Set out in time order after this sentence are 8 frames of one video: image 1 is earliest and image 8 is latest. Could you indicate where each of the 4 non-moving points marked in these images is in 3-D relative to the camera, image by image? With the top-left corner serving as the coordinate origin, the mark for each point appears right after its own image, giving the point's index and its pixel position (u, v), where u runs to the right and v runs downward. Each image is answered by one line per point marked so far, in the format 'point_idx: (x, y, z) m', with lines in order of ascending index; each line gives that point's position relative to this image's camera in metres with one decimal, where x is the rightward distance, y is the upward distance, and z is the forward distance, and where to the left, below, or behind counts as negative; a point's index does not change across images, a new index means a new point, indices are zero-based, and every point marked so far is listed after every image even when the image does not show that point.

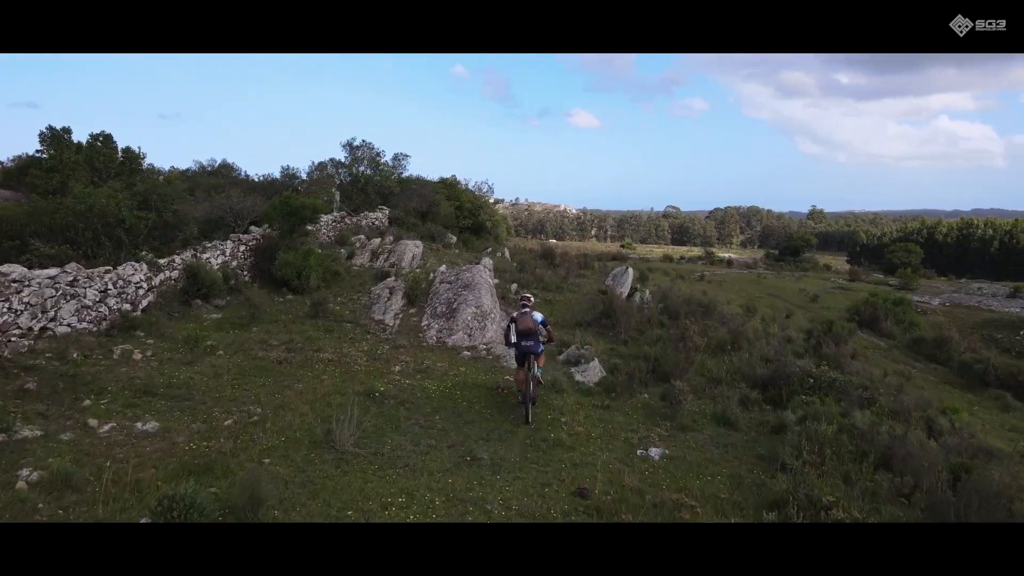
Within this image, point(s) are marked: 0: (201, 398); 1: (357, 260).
0: (-2.7, -1.0, +6.4) m
1: (-3.0, +0.5, +14.3) m
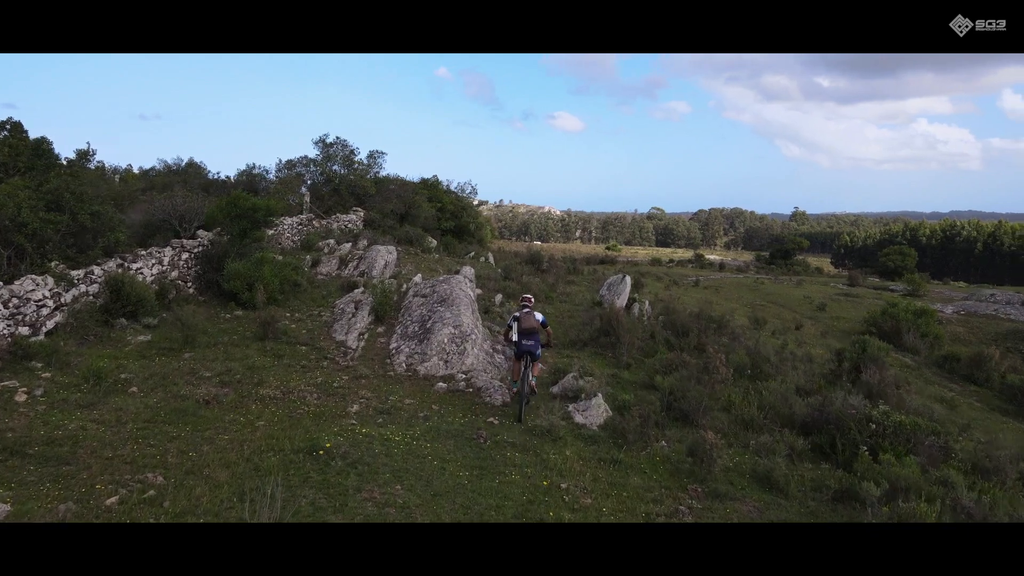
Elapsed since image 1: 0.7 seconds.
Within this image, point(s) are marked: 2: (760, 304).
0: (-2.8, -1.1, +4.8) m
1: (-3.3, +0.3, +12.8) m
2: (+6.2, -0.5, +18.2) m
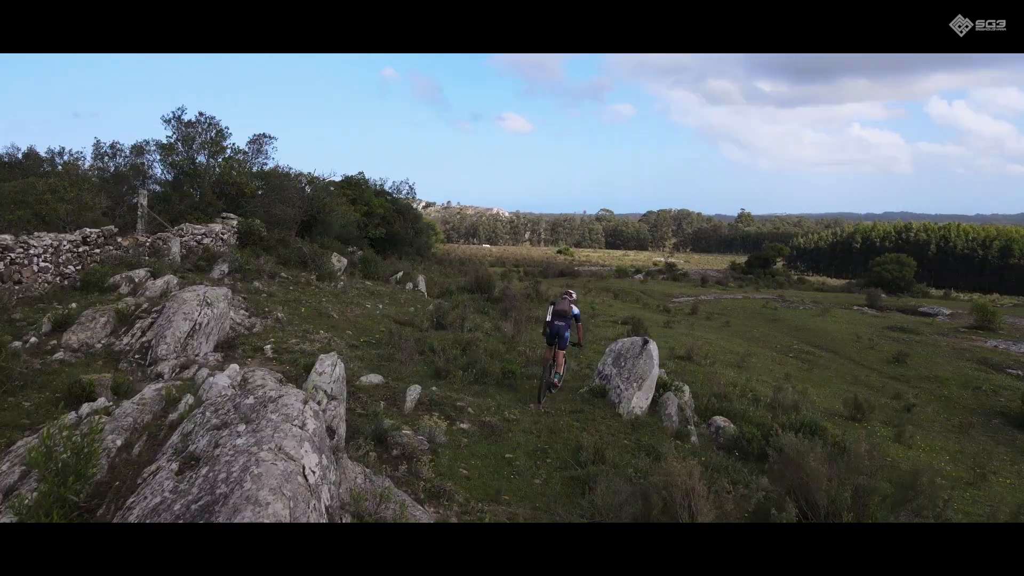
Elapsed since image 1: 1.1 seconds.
0: (-2.9, -1.9, -1.4) m
1: (-4.0, -0.5, +6.5) m
2: (+5.1, -1.2, +12.6) m
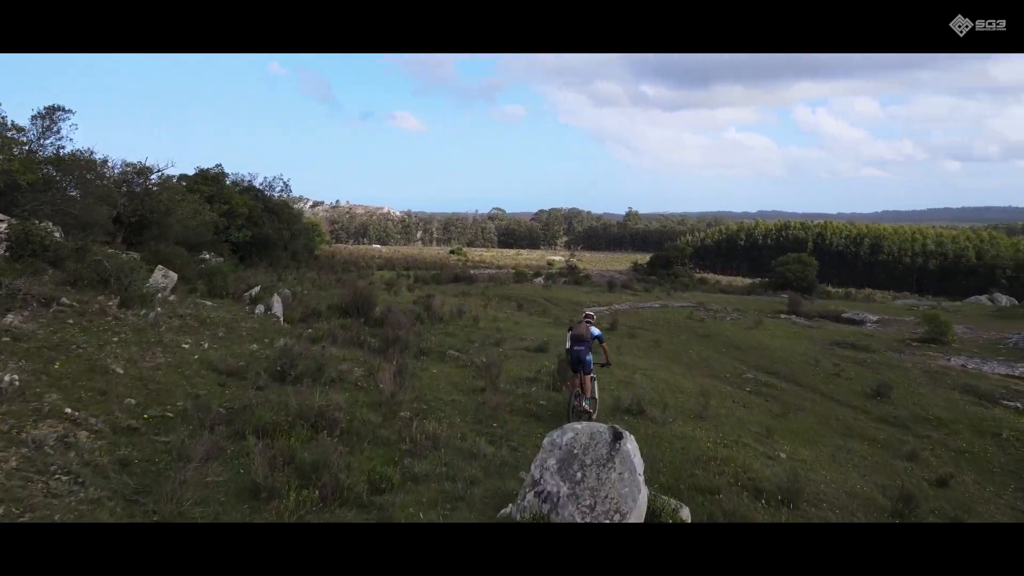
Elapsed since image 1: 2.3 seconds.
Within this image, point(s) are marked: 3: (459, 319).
0: (-2.3, -2.3, -4.9) m
1: (-4.5, -0.8, +2.7) m
2: (+3.6, -1.5, +10.1) m
3: (-1.1, -0.6, +14.6) m
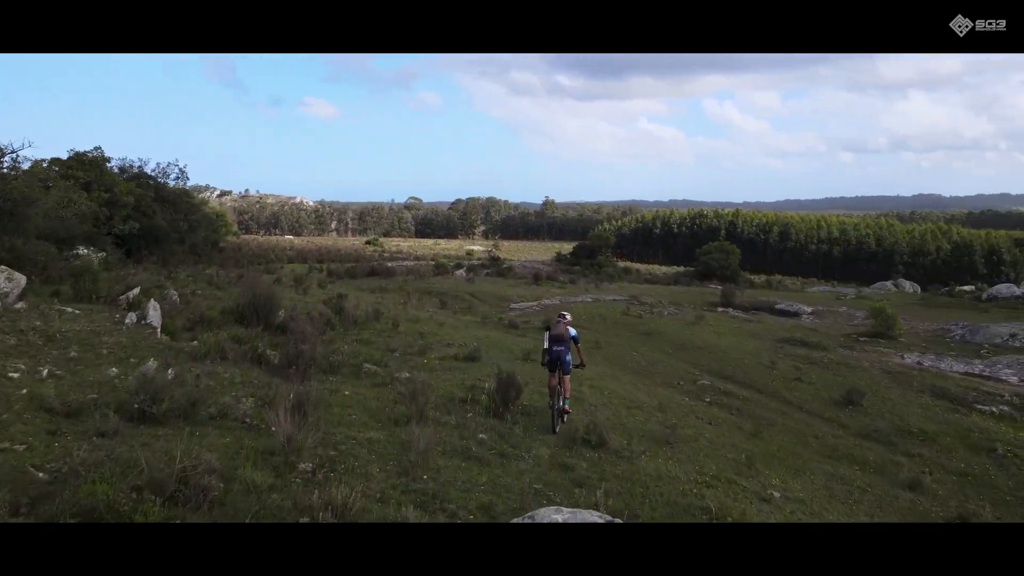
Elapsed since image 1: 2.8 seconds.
0: (-1.5, -2.6, -6.6) m
1: (-4.5, -1.0, +0.7) m
2: (+2.7, -1.4, +8.9) m
3: (-2.4, -0.6, +12.9) m
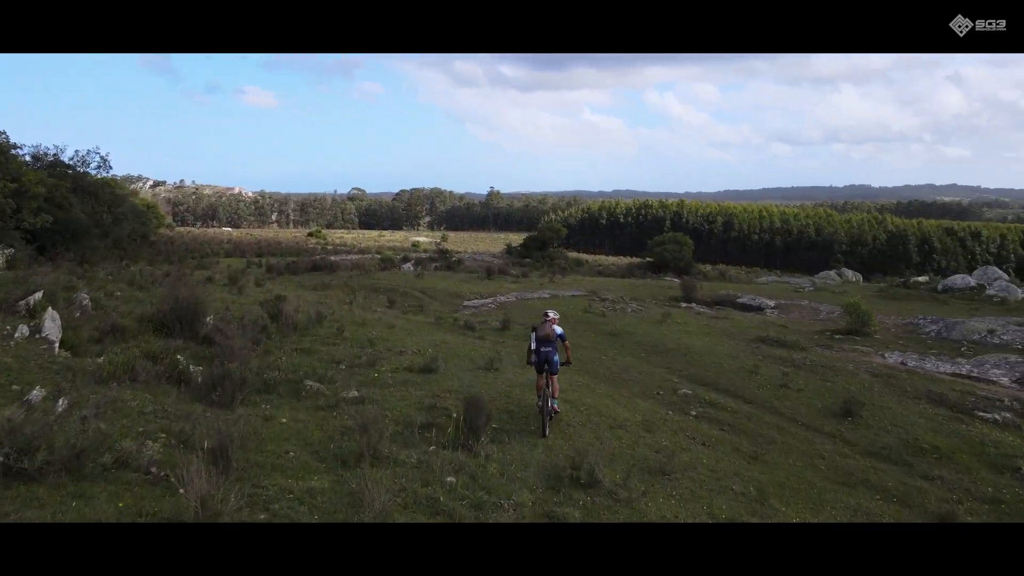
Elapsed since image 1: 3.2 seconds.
0: (-0.7, -2.8, -7.8) m
1: (-4.3, -1.2, -0.7) m
2: (+2.4, -1.5, +8.0) m
3: (-3.1, -0.6, +11.6) m
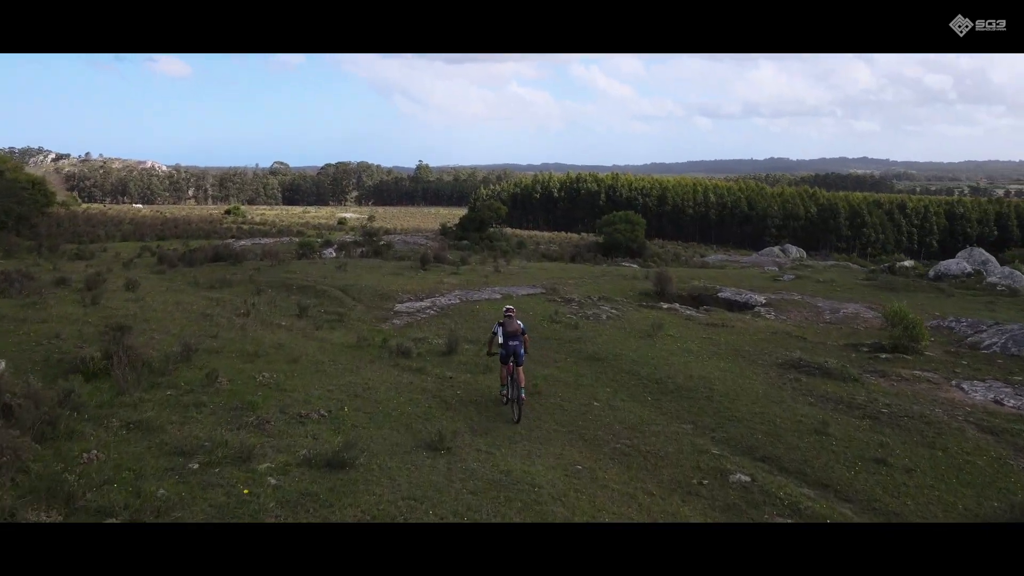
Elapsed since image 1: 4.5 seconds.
0: (+0.7, -3.7, -11.1) m
1: (-3.6, -1.9, -4.5) m
2: (+2.2, -1.8, +4.8) m
3: (-3.6, -0.9, +7.8) m
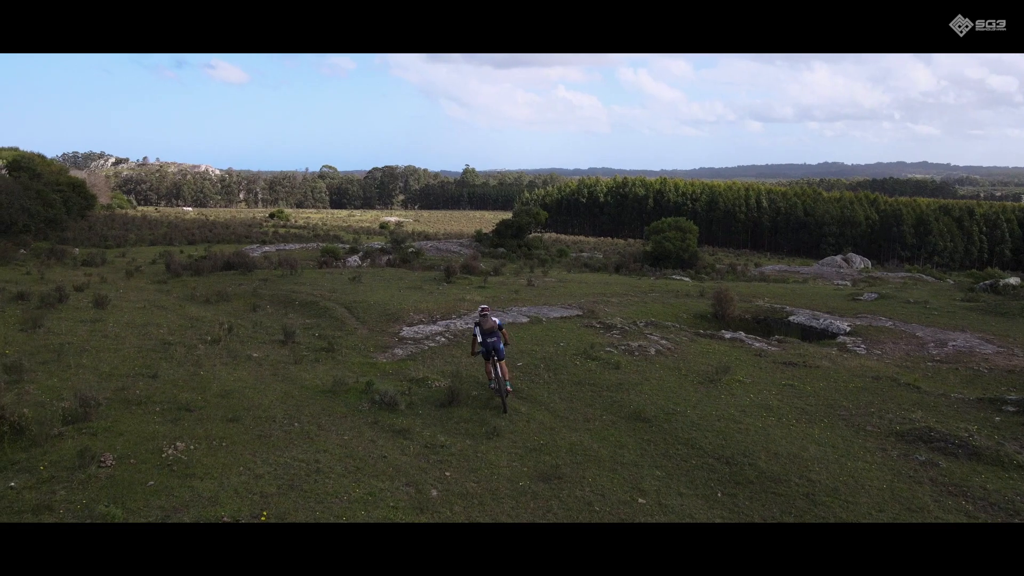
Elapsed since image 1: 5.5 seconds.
0: (-0.5, -3.9, -13.6) m
1: (-4.3, -2.2, -6.8) m
2: (+2.0, -2.1, +2.2) m
3: (-3.5, -1.2, +5.6) m
